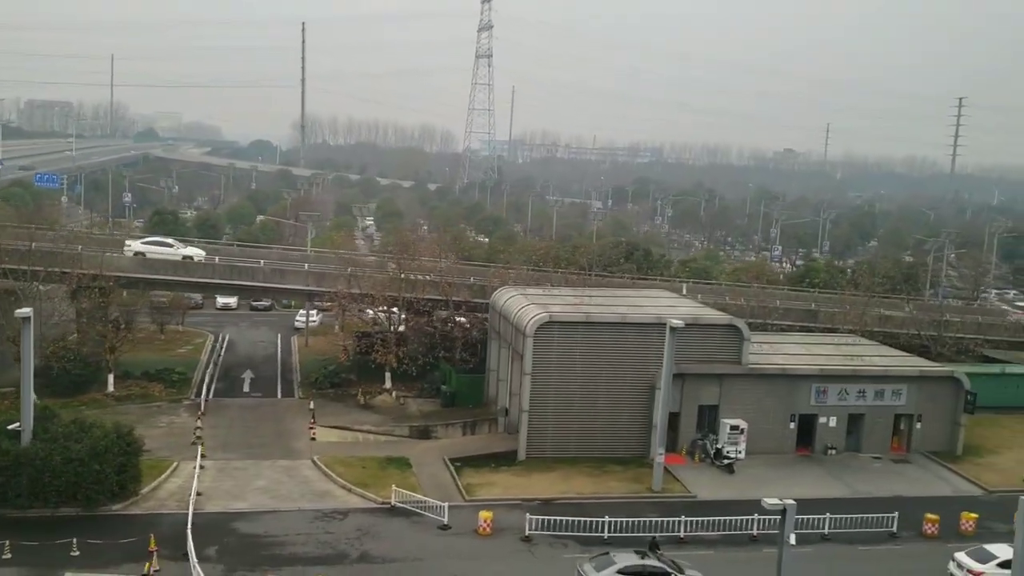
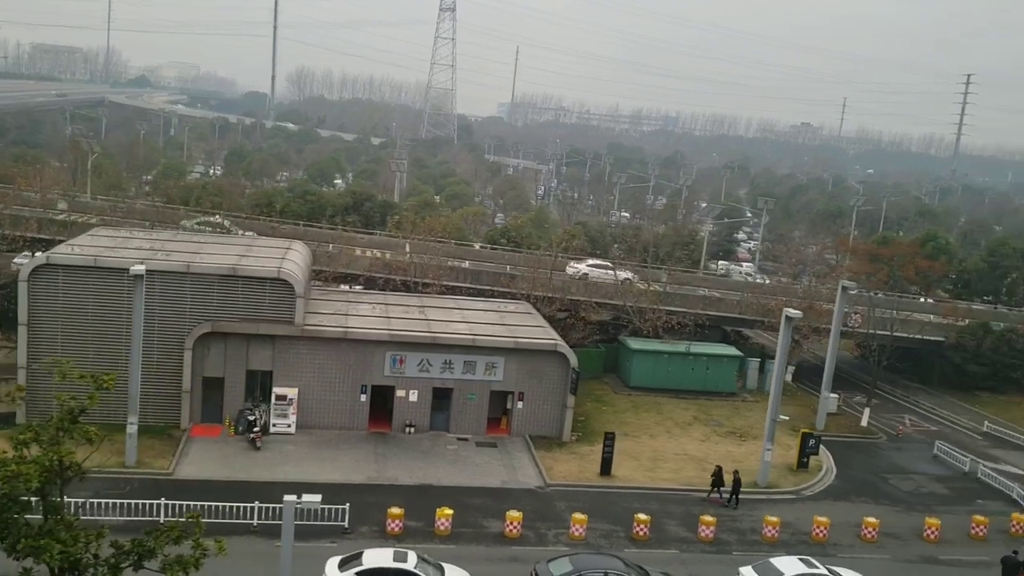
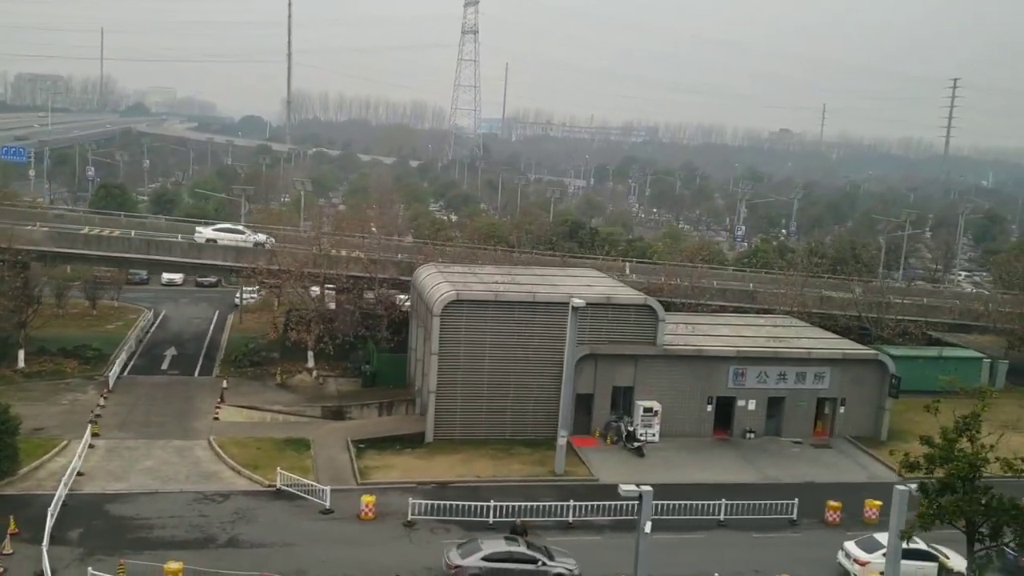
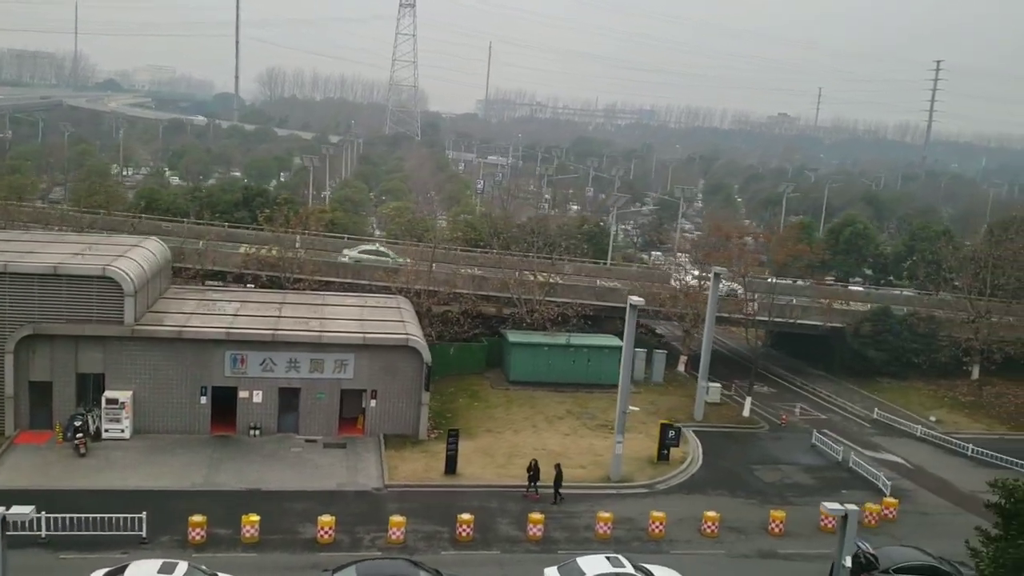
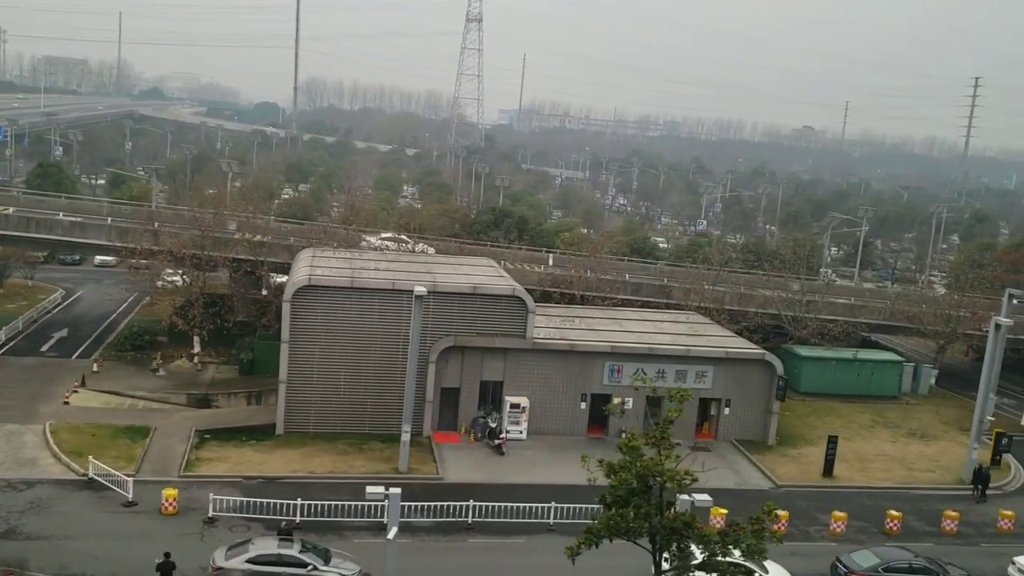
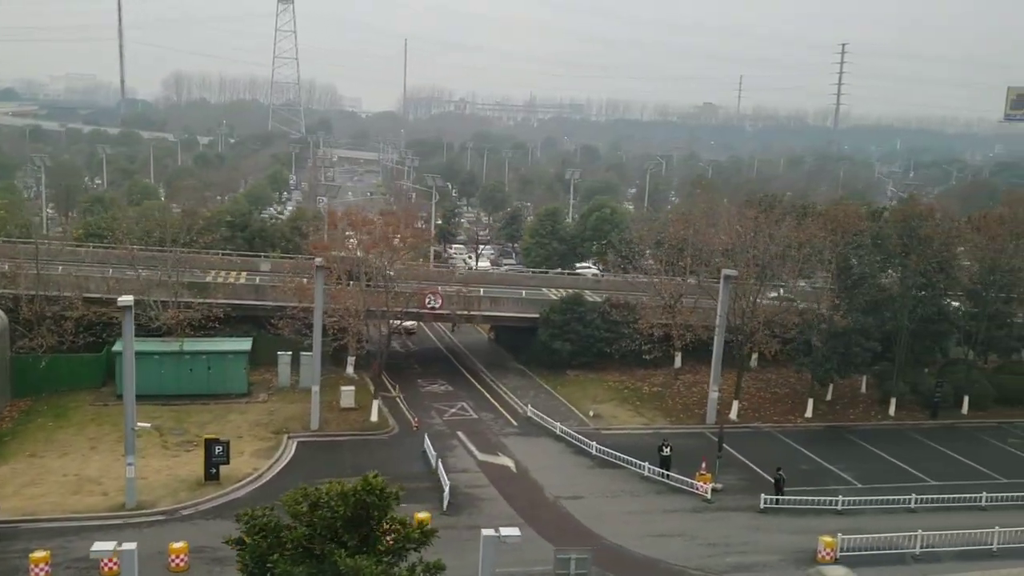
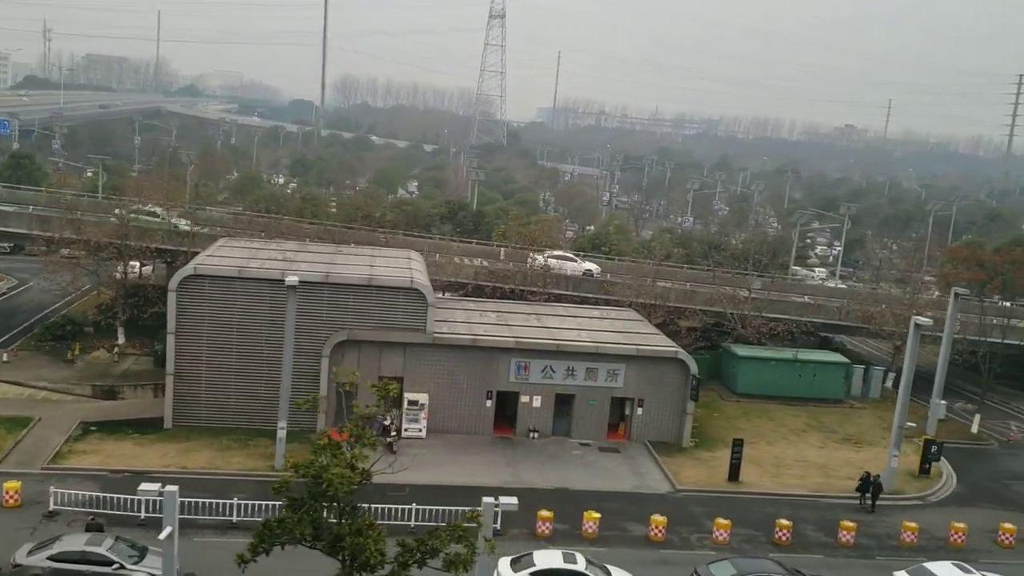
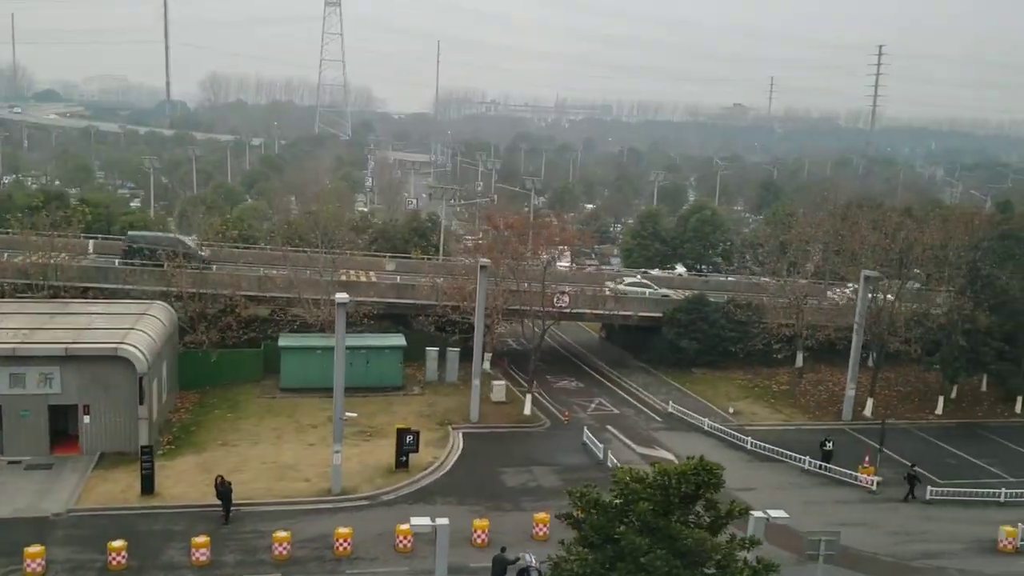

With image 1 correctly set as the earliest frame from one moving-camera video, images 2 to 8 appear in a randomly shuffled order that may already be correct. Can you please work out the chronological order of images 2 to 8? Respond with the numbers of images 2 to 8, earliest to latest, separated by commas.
3, 5, 7, 2, 4, 8, 6
